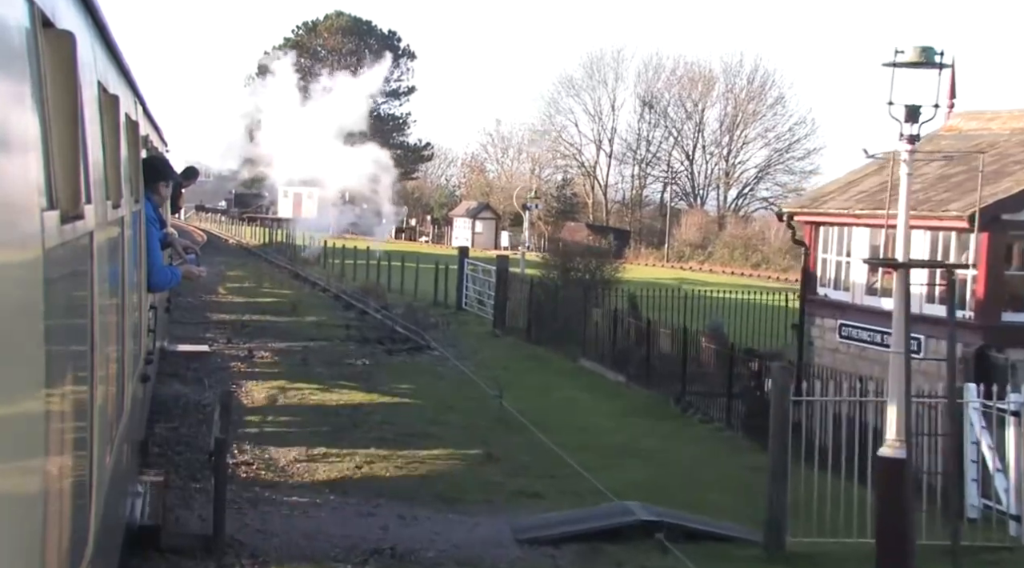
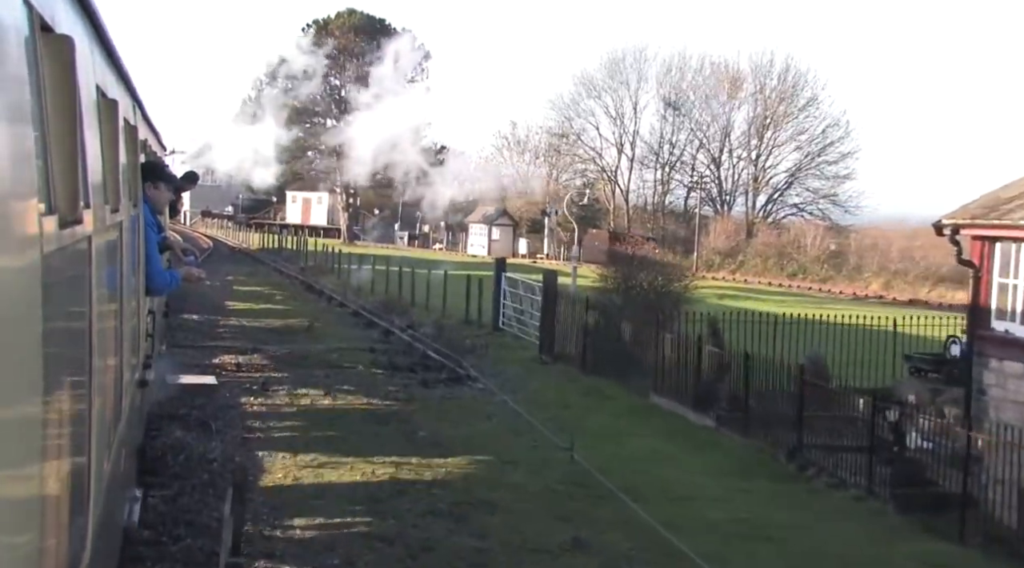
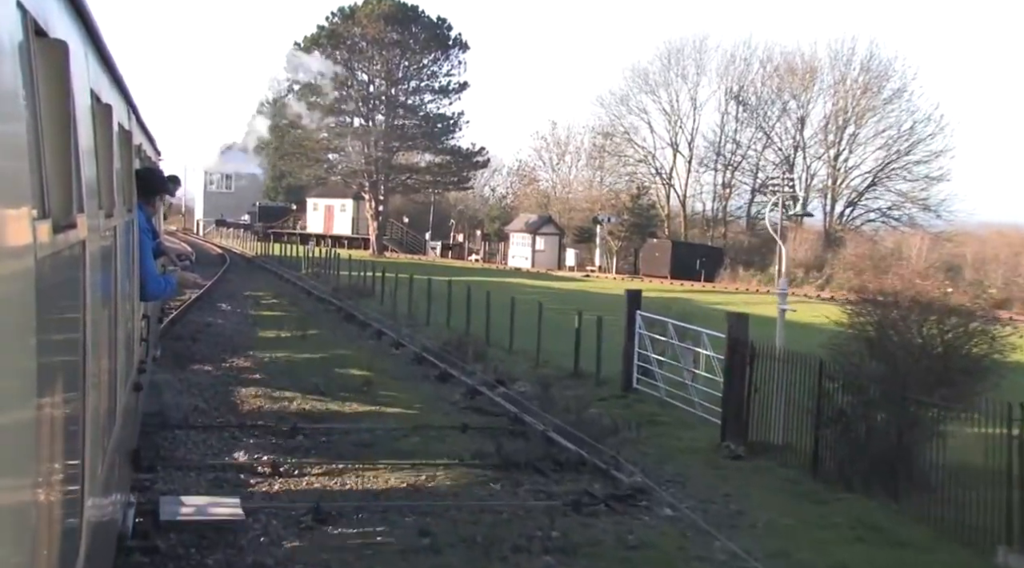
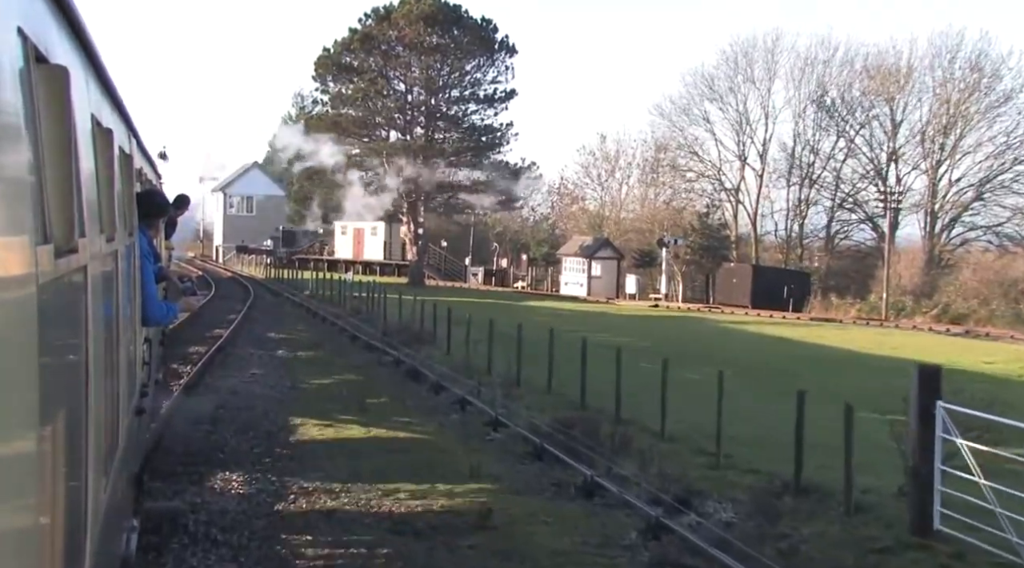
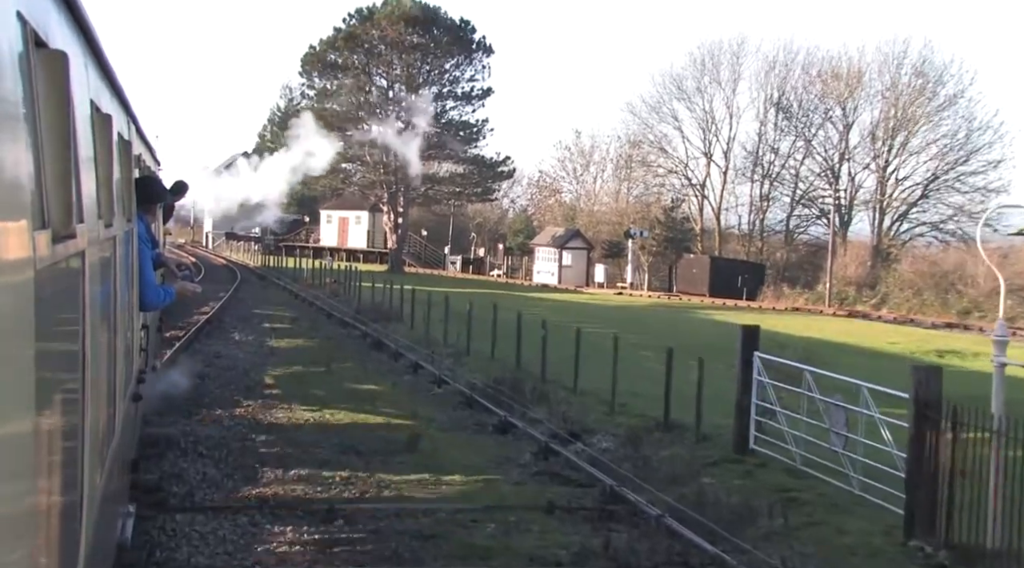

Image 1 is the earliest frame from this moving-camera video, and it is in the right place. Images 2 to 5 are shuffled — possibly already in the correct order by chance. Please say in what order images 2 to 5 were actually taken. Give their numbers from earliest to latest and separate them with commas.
2, 3, 5, 4
